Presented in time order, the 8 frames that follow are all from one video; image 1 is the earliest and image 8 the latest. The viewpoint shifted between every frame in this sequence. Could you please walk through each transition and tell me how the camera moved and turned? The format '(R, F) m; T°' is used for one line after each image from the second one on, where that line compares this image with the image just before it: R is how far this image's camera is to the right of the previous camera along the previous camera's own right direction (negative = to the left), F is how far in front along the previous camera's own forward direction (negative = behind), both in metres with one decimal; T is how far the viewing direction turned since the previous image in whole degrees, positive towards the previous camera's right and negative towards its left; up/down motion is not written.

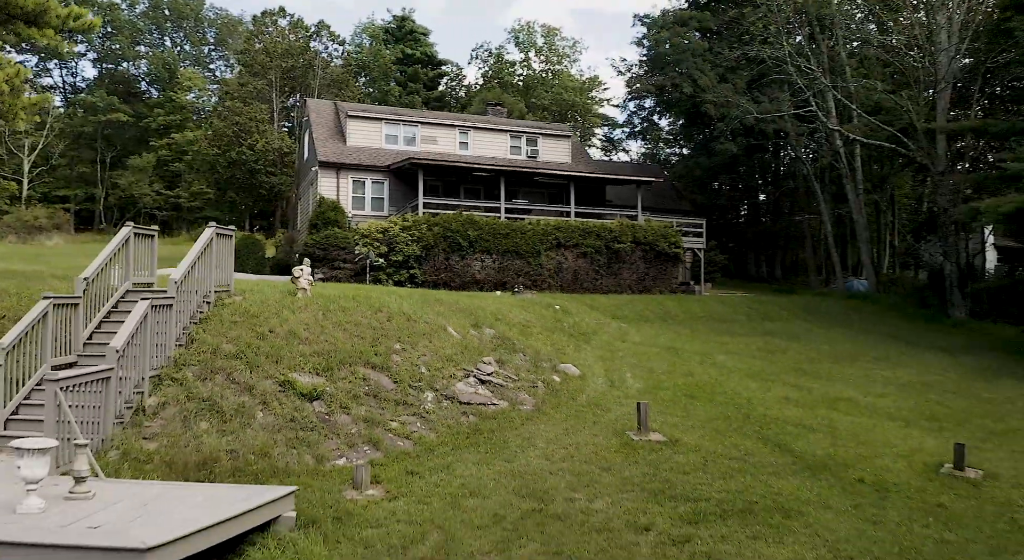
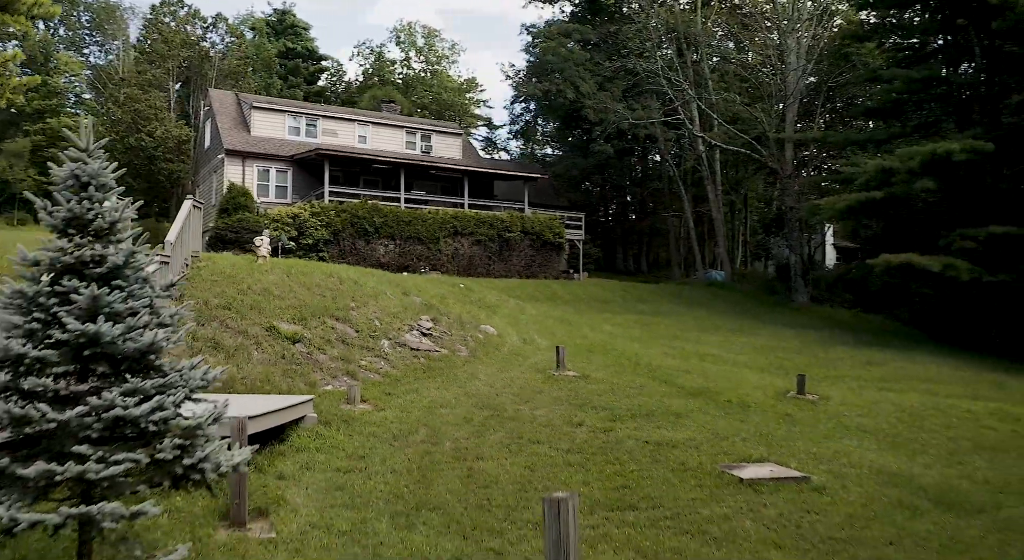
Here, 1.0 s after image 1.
(-1.2, -2.2) m; +10°
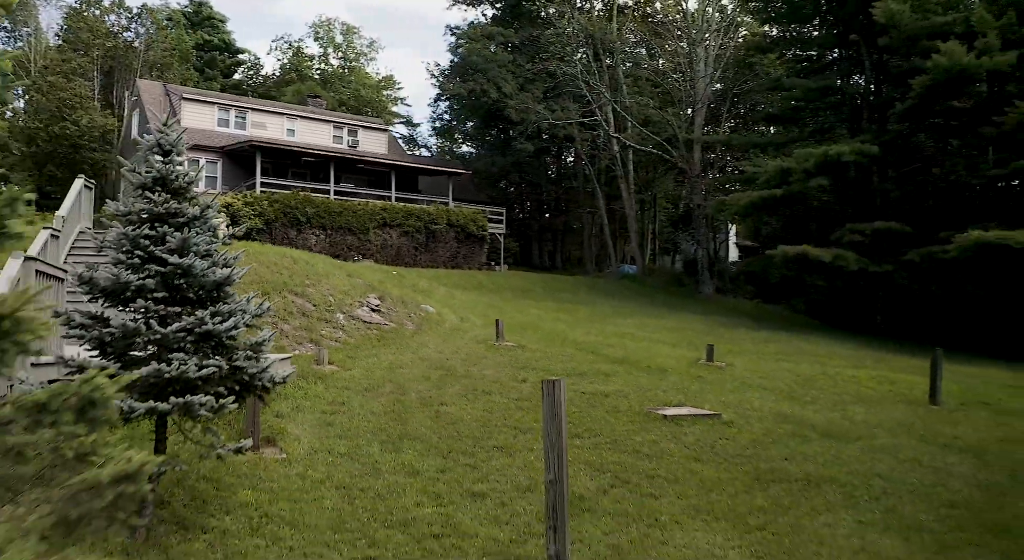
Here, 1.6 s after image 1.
(-0.6, -1.3) m; +6°
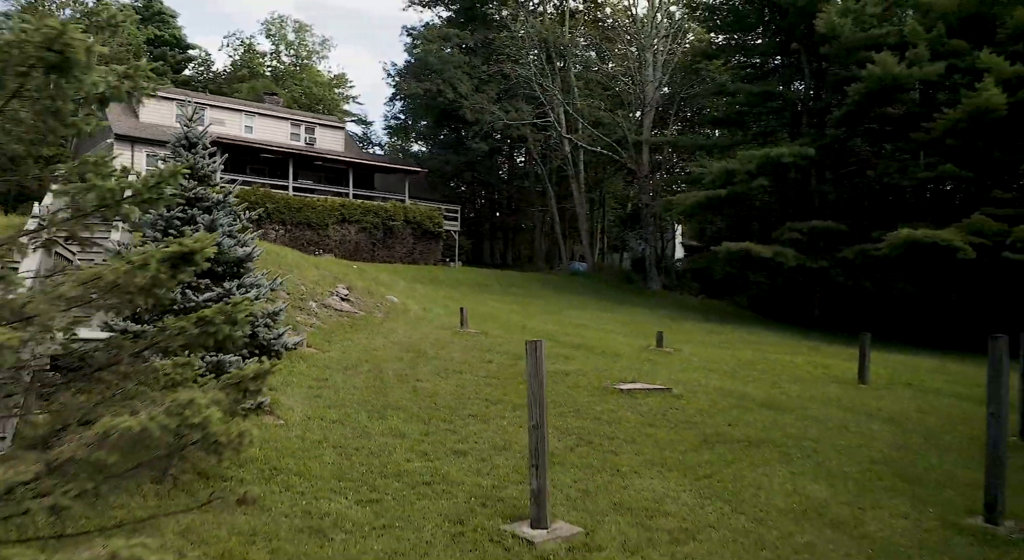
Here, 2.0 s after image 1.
(-0.3, -0.9) m; +4°
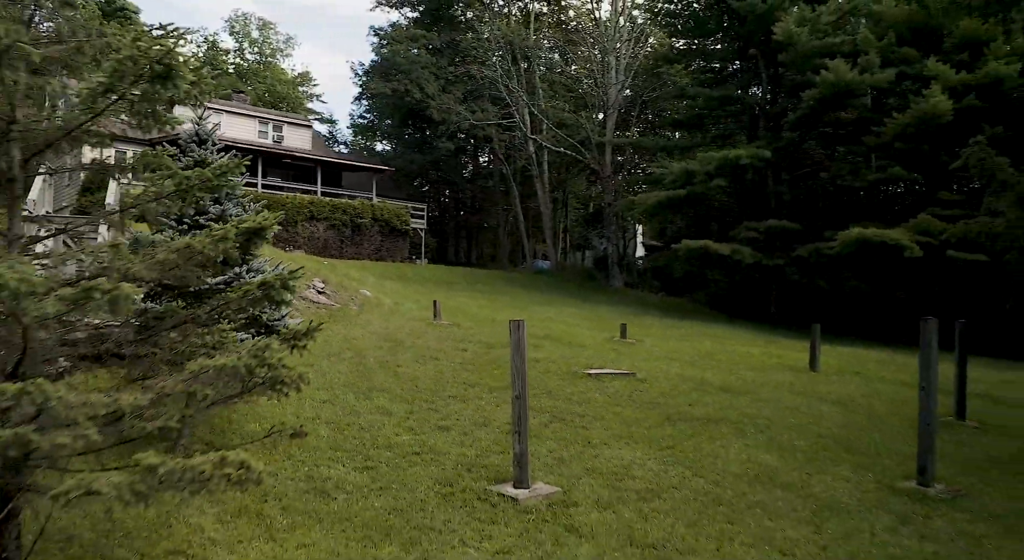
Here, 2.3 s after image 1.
(-0.2, -0.7) m; +3°
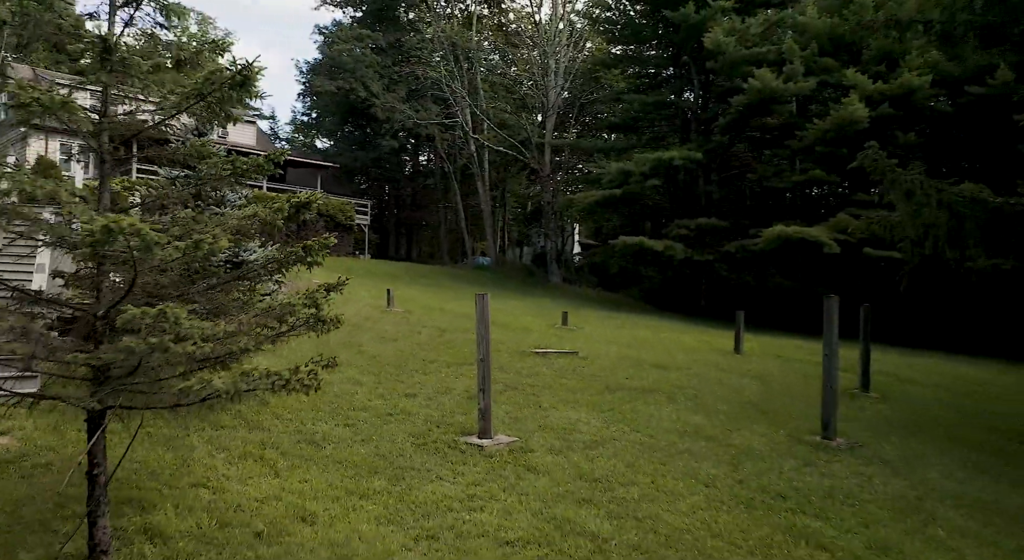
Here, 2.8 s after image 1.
(-0.3, -1.1) m; +5°
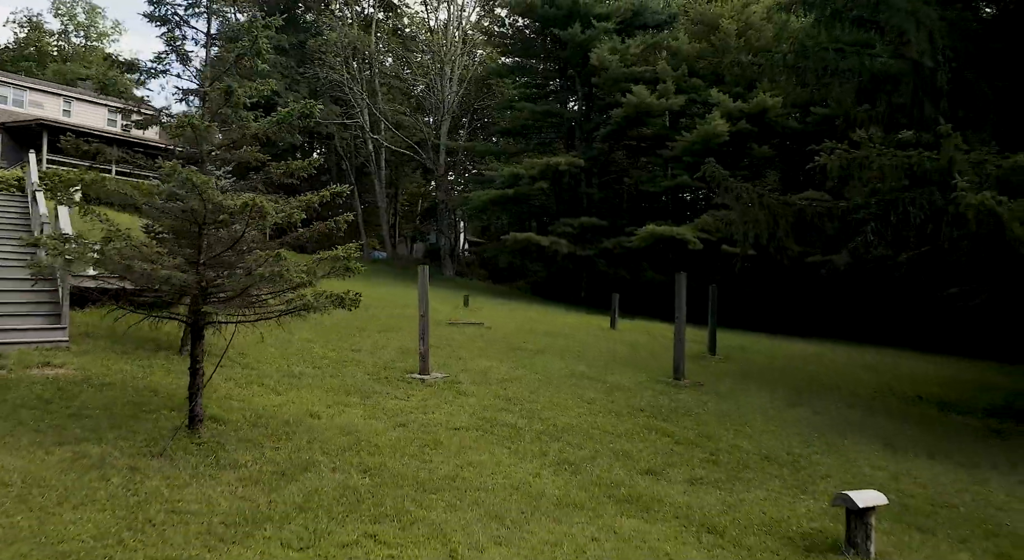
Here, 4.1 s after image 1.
(-0.7, -2.5) m; +9°
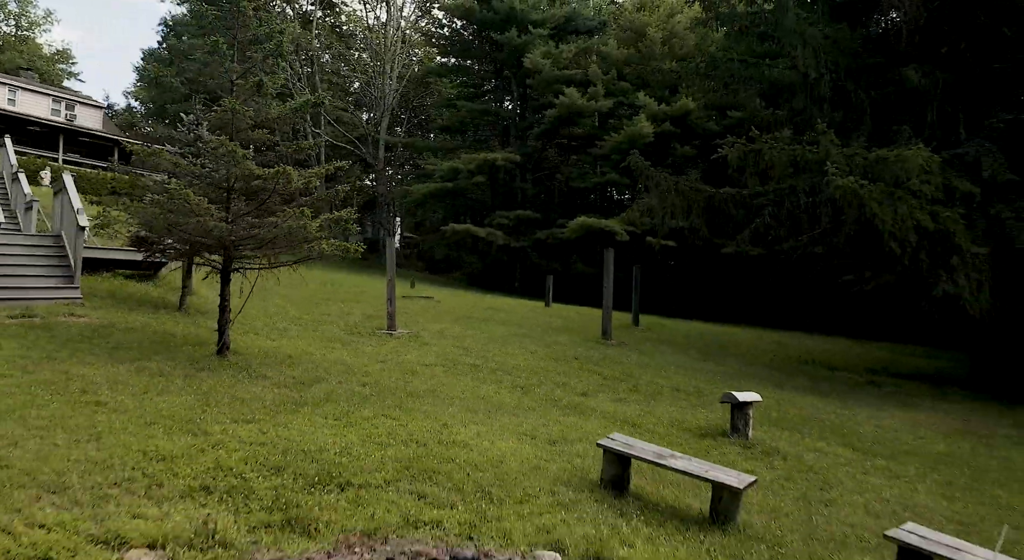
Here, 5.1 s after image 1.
(-0.4, -1.8) m; +5°
